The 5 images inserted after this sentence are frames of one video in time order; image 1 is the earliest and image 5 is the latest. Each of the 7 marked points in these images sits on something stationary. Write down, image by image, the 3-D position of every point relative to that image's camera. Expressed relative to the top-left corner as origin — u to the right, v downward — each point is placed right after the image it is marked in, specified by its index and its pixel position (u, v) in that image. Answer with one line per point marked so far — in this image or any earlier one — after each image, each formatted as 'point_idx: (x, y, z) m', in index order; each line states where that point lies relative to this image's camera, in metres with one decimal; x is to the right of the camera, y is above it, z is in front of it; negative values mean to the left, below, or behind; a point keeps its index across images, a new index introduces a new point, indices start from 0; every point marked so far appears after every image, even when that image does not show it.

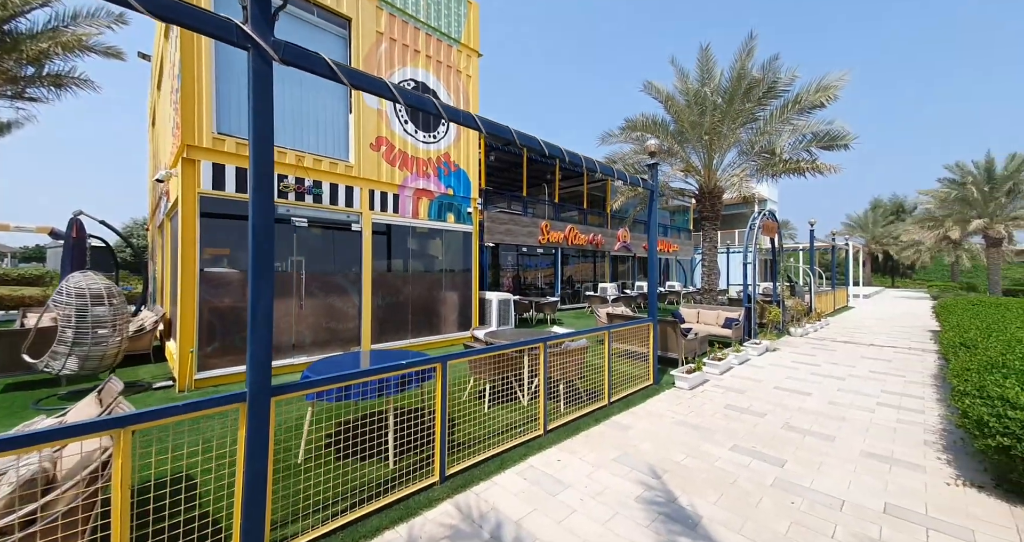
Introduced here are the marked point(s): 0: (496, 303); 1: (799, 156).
0: (-0.3, -0.7, +8.6) m
1: (+8.3, +3.4, +11.2) m
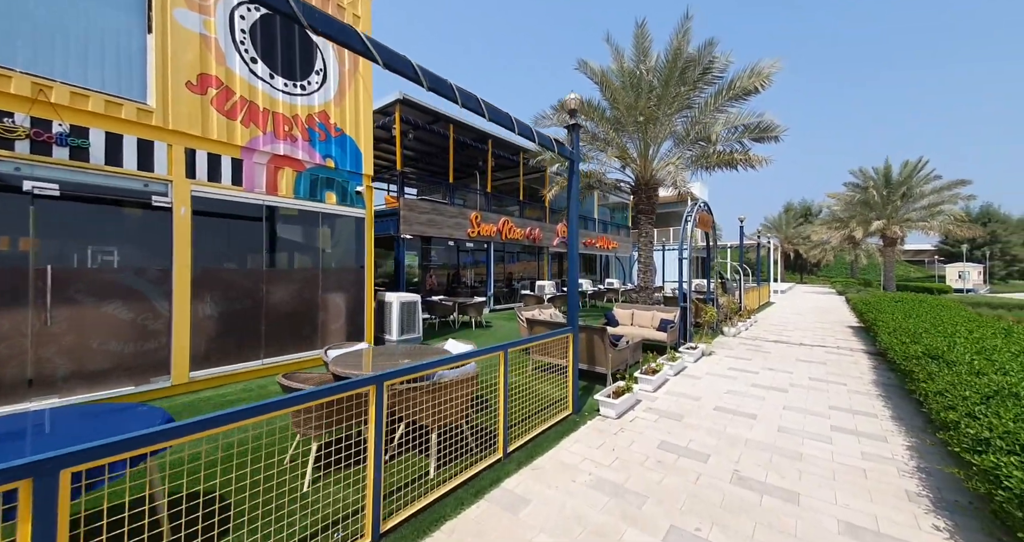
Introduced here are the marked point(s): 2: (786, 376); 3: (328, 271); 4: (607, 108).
0: (-2.1, -0.7, +7.0) m
1: (+6.1, +3.5, +10.7) m
2: (+4.5, -1.7, +6.2) m
3: (-3.0, 0.0, +6.2) m
4: (+2.7, +4.6, +10.8) m
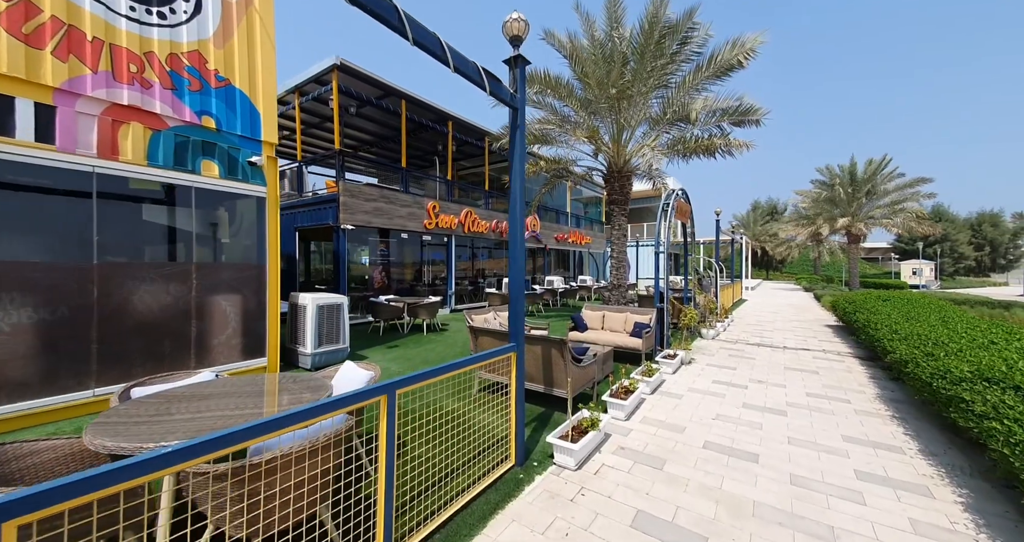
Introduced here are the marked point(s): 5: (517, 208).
0: (-2.9, -0.6, +5.6) m
1: (+5.1, +3.6, +9.7) m
2: (+3.7, -1.7, +5.3) m
3: (-3.8, +0.1, +4.8) m
4: (+1.6, +4.7, +9.6) m
5: (0.0, +0.5, +3.1) m
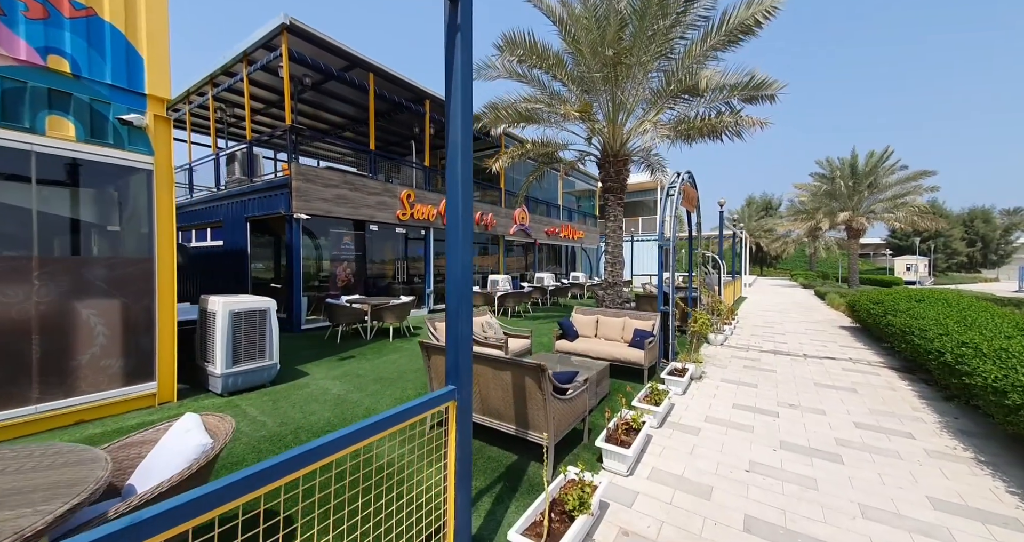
0: (-3.3, -0.6, +4.3) m
1: (+4.7, +3.6, +8.6) m
2: (+3.4, -1.6, +4.2) m
3: (-4.1, +0.1, +3.5) m
4: (+1.2, +4.8, +8.4) m
5: (-0.3, +0.5, +1.9) m
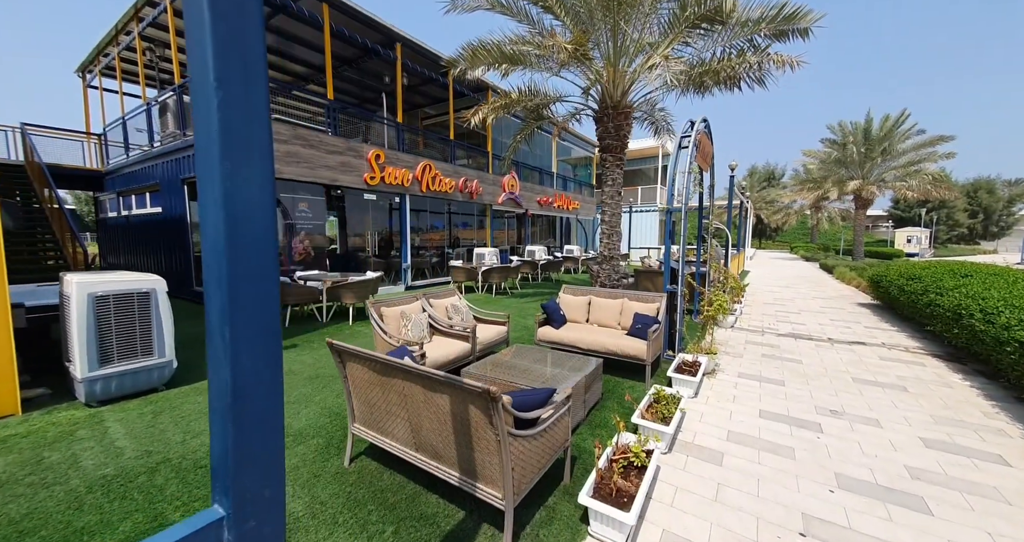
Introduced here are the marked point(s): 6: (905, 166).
0: (-3.6, -0.3, +3.2) m
1: (+4.3, +4.2, +7.2) m
2: (+3.0, -1.4, +3.2) m
3: (-4.4, +0.3, +2.3) m
4: (+0.8, +5.3, +6.9) m
5: (-0.6, +0.6, +0.8) m
6: (+20.4, +5.4, +19.4) m
